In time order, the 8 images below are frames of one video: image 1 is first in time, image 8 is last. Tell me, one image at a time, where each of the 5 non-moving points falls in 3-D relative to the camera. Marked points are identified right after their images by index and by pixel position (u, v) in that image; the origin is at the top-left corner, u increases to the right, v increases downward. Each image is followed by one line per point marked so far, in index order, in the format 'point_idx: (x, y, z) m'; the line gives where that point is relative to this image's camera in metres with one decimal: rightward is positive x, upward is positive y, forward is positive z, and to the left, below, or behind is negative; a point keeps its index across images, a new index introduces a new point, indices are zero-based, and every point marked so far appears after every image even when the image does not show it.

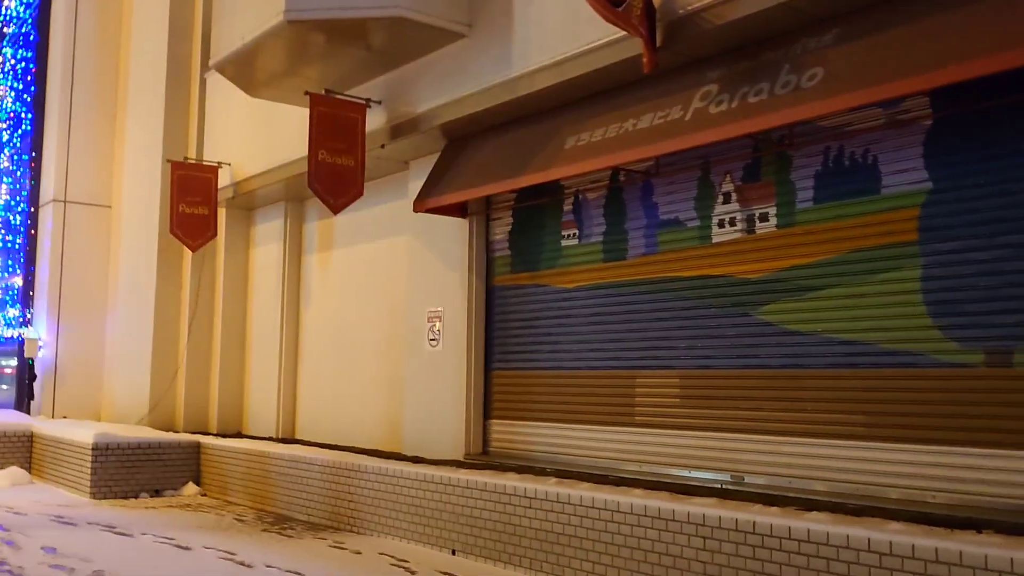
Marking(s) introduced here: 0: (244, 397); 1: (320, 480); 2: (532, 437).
0: (-2.5, -1.0, +9.4) m
1: (-1.3, -1.3, +6.7) m
2: (+0.1, -0.9, +6.3) m
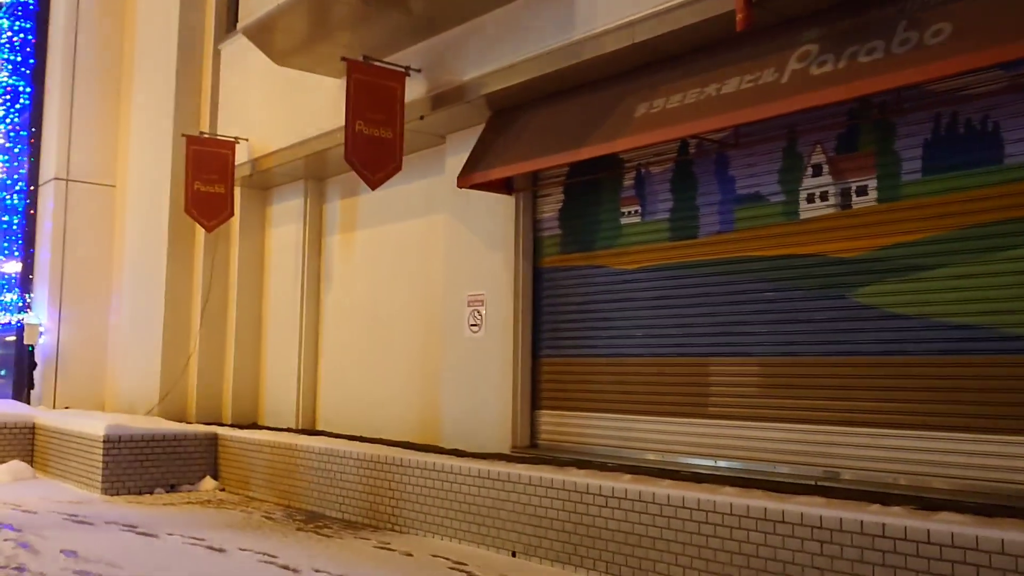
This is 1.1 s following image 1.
0: (-2.2, -0.9, +9.0) m
1: (-1.0, -1.2, +6.3) m
2: (+0.4, -0.8, +5.9) m
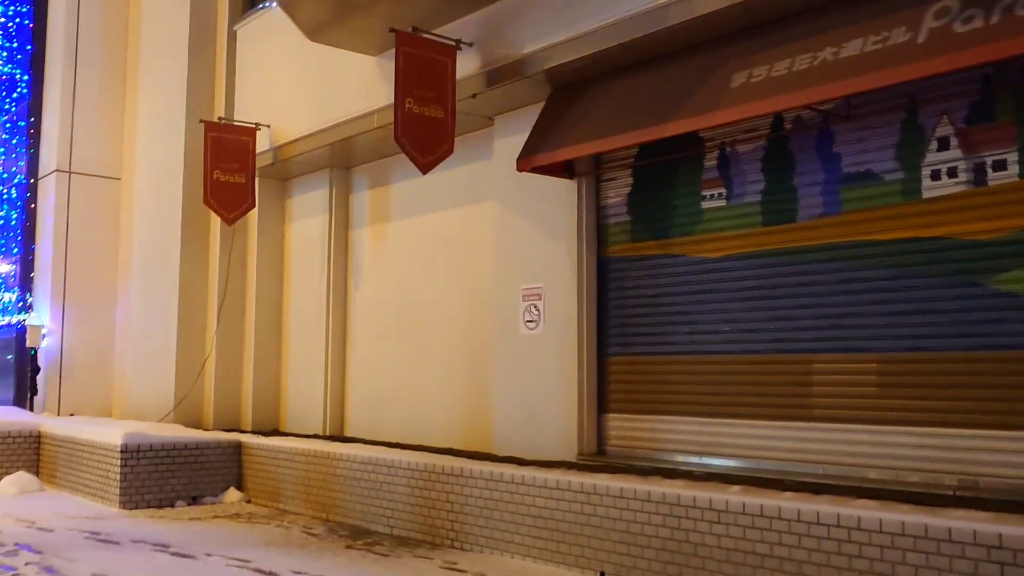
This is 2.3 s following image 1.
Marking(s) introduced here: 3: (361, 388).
0: (-1.9, -0.8, +8.4) m
1: (-0.6, -1.1, +5.7) m
2: (+0.8, -0.8, +5.4) m
3: (-1.2, -0.8, +7.8) m
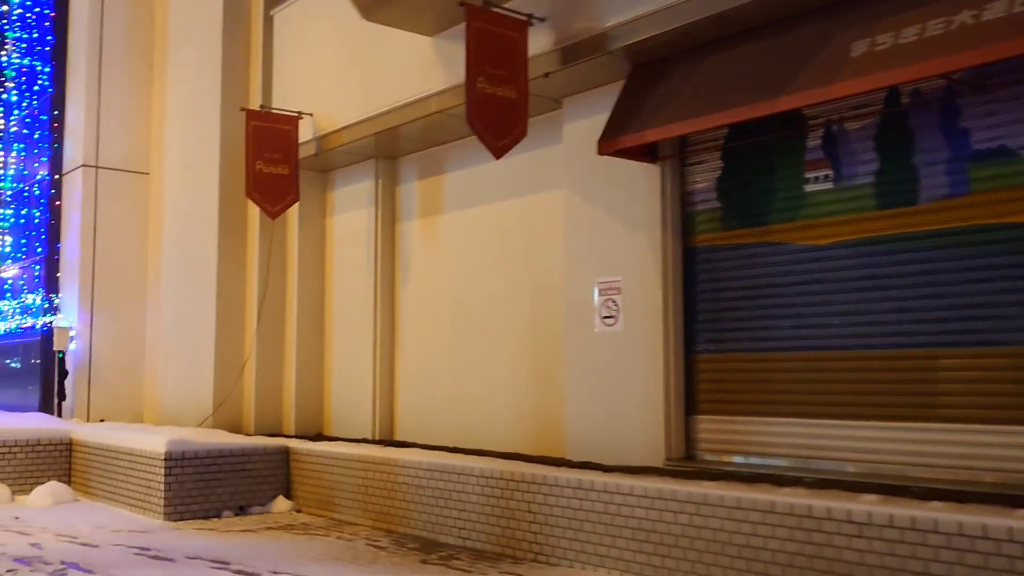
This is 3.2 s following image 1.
0: (-1.5, -0.8, +8.0) m
1: (-0.2, -1.1, +5.4) m
2: (+1.2, -0.7, +5.0) m
3: (-0.7, -0.7, +7.4) m
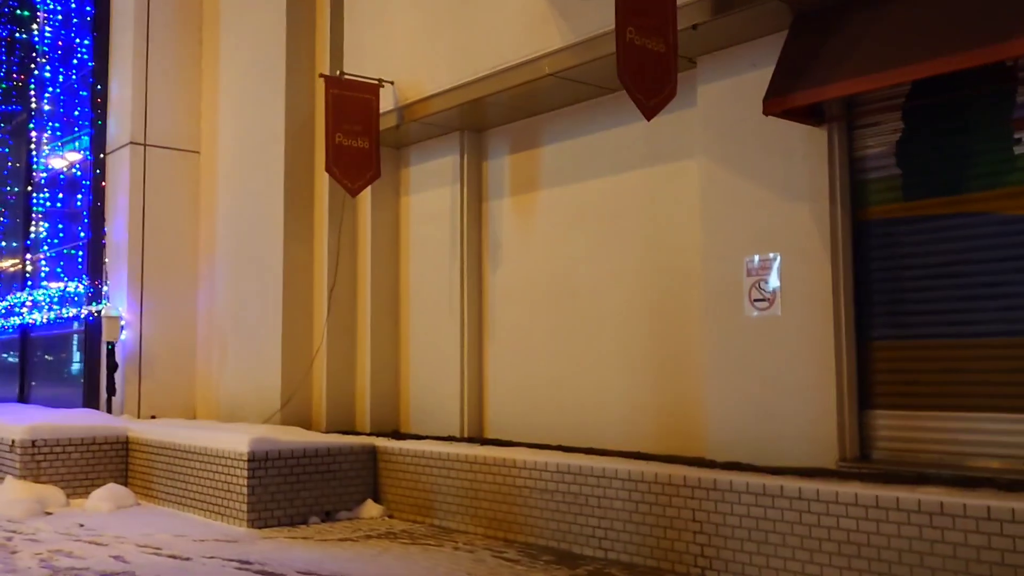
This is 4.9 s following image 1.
0: (-0.8, -0.7, +7.4) m
1: (+0.5, -1.0, +4.7) m
2: (+1.9, -0.6, +4.4) m
3: (-0.1, -0.6, +6.7) m
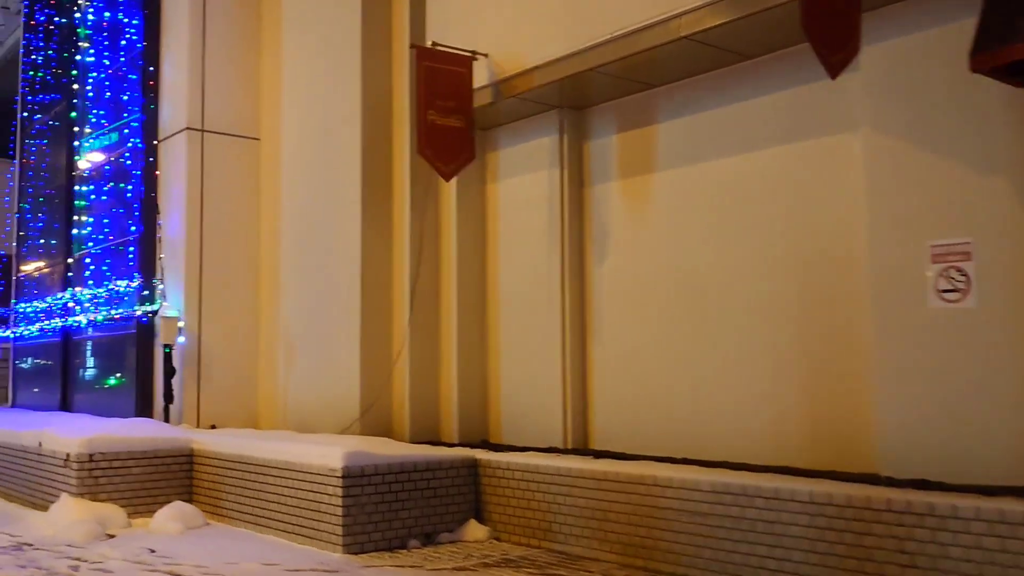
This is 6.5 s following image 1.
0: (-0.1, -0.7, +6.7) m
1: (+1.2, -0.9, +4.1) m
2: (+2.6, -0.6, +3.7) m
3: (+0.6, -0.6, +6.1) m
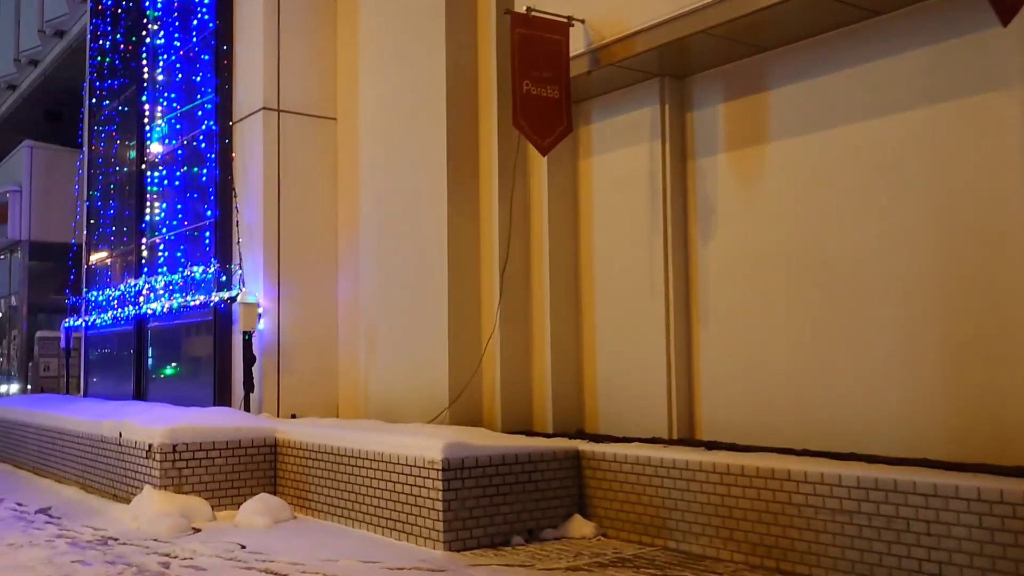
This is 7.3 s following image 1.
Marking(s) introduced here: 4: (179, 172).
0: (+0.5, -0.6, +6.4) m
1: (+1.6, -0.9, +3.6) m
2: (+3.0, -0.5, +3.2) m
3: (+1.2, -0.5, +5.7) m
4: (-2.8, +1.0, +8.7) m
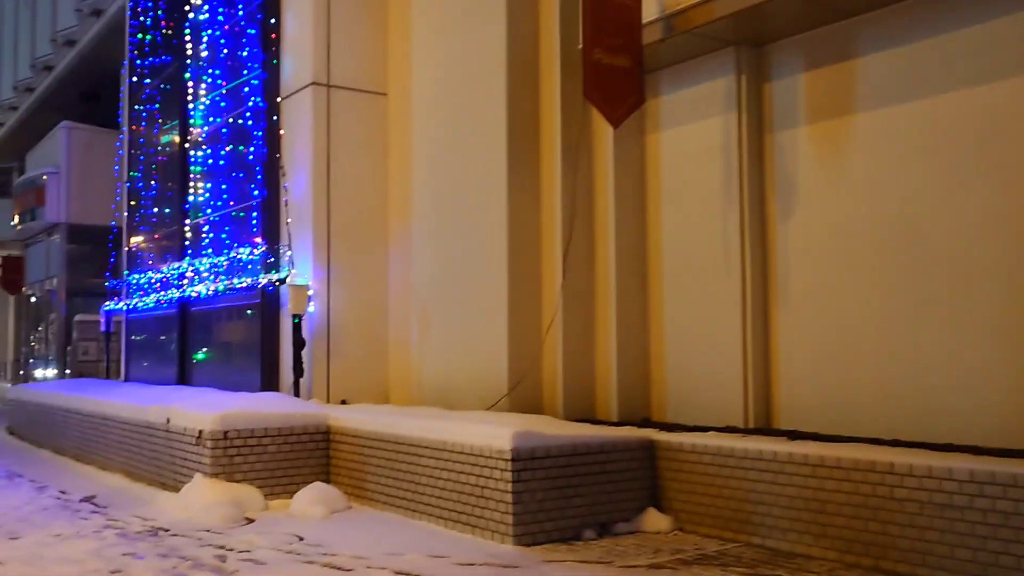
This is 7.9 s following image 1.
0: (+0.9, -0.4, +6.1) m
1: (+1.9, -0.8, +3.3) m
2: (+3.3, -0.4, +2.8) m
3: (+1.5, -0.4, +5.4) m
4: (-2.4, +1.1, +8.5) m
